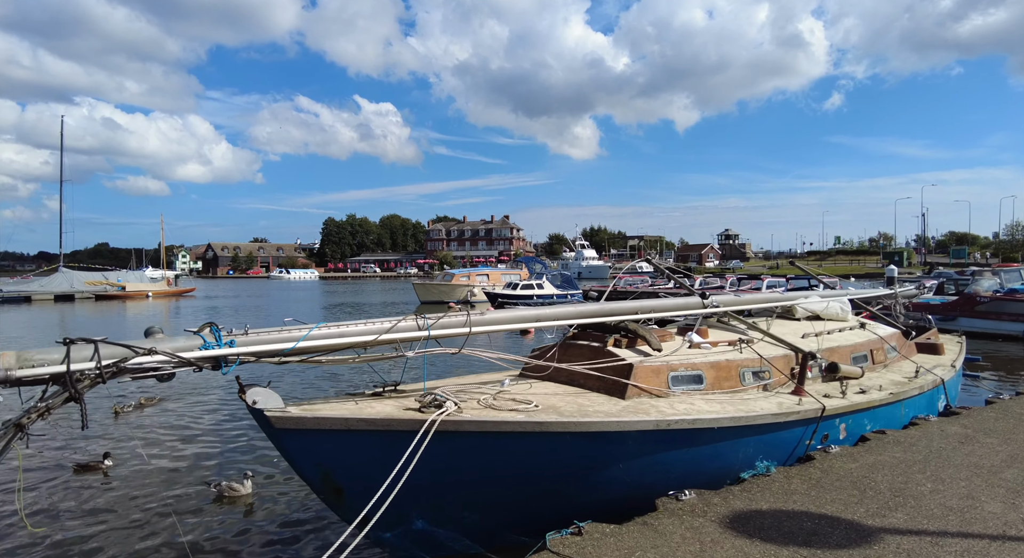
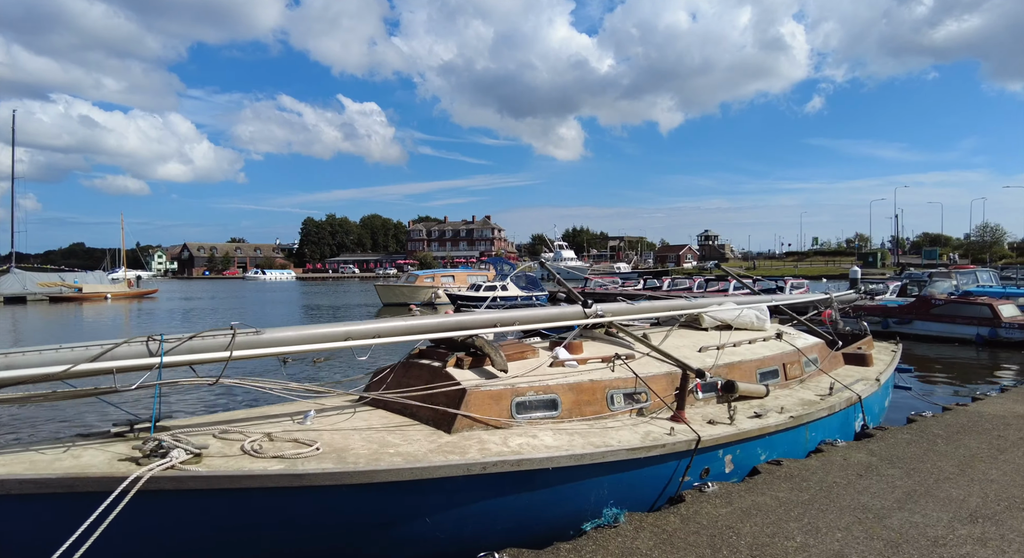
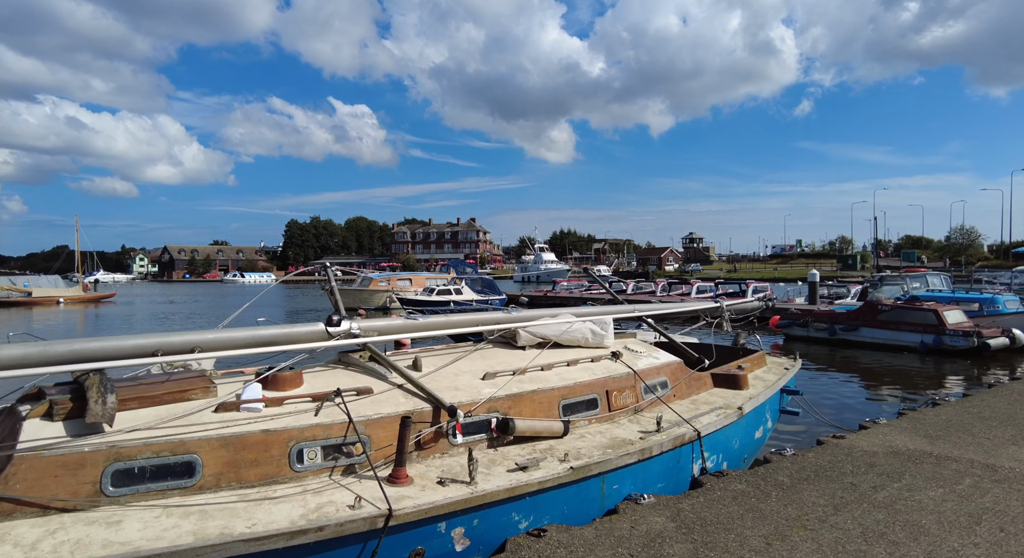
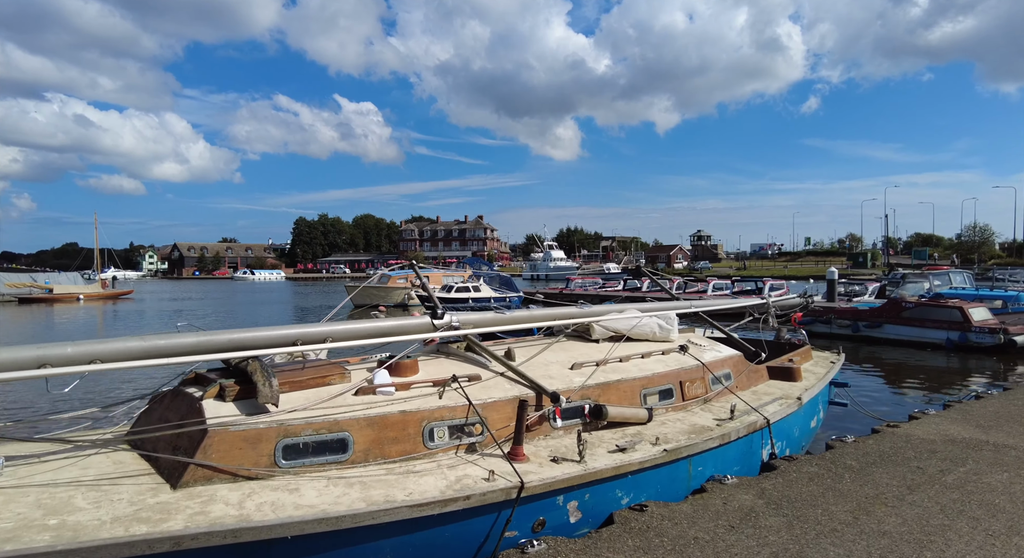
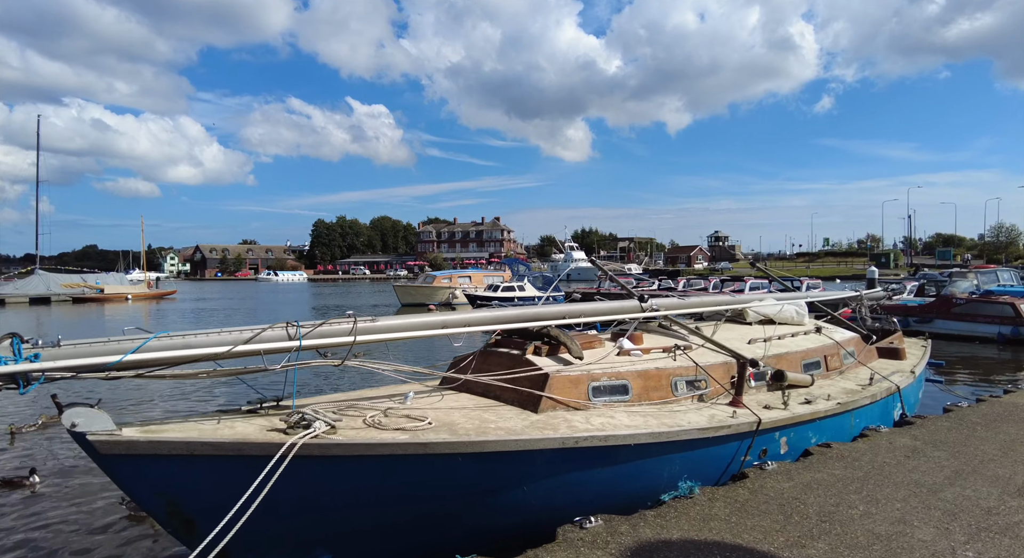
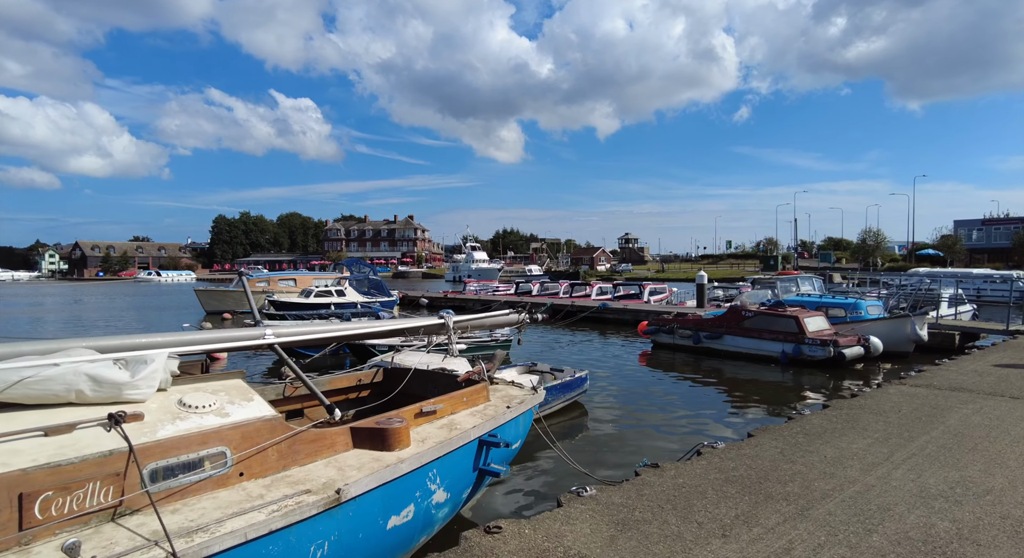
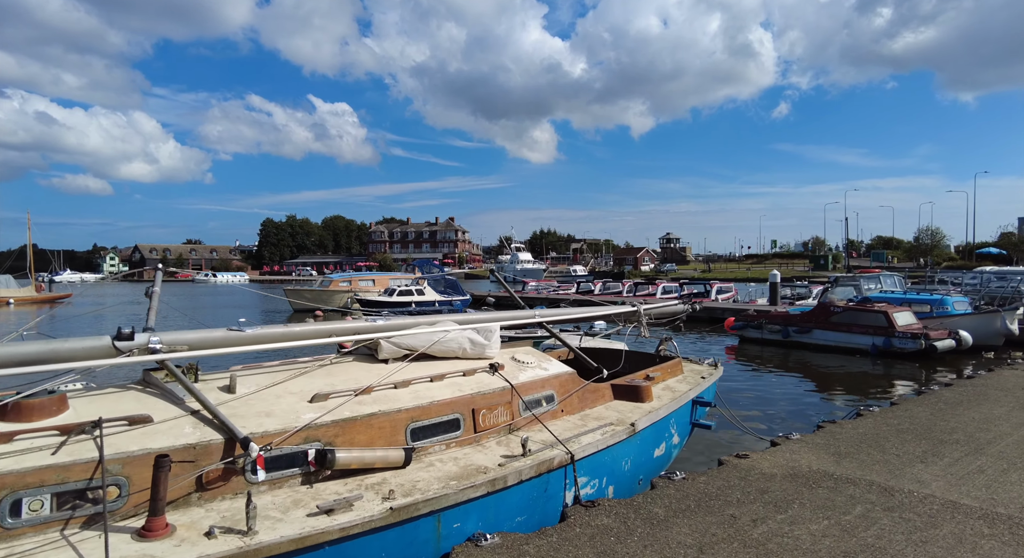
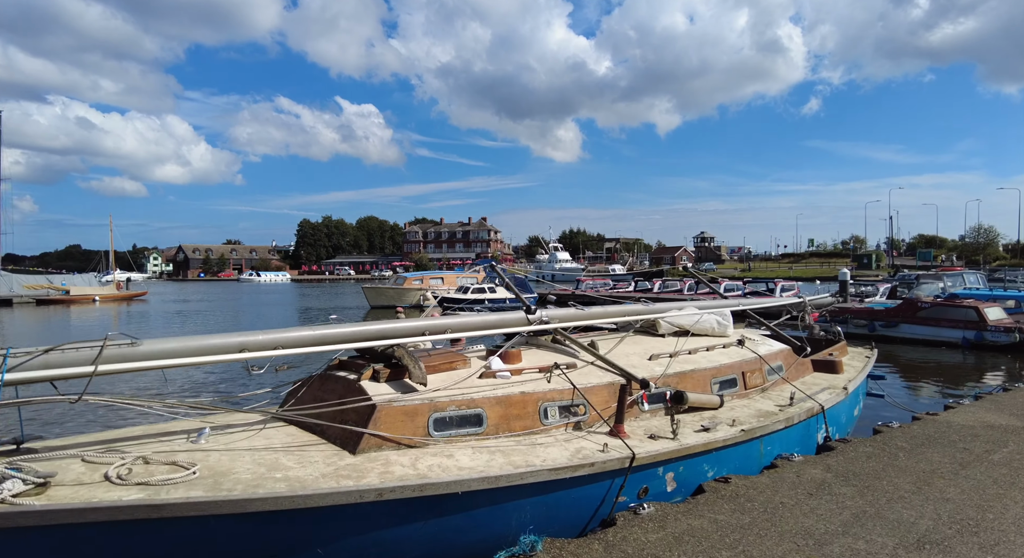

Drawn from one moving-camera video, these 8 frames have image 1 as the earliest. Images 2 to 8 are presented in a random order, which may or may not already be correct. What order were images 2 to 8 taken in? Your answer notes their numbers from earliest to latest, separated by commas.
5, 2, 8, 4, 3, 7, 6
